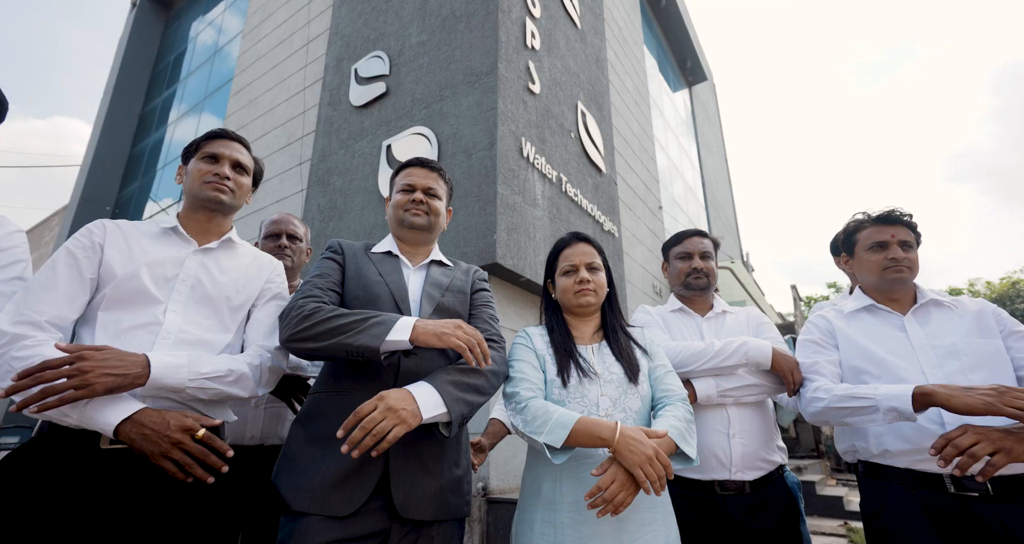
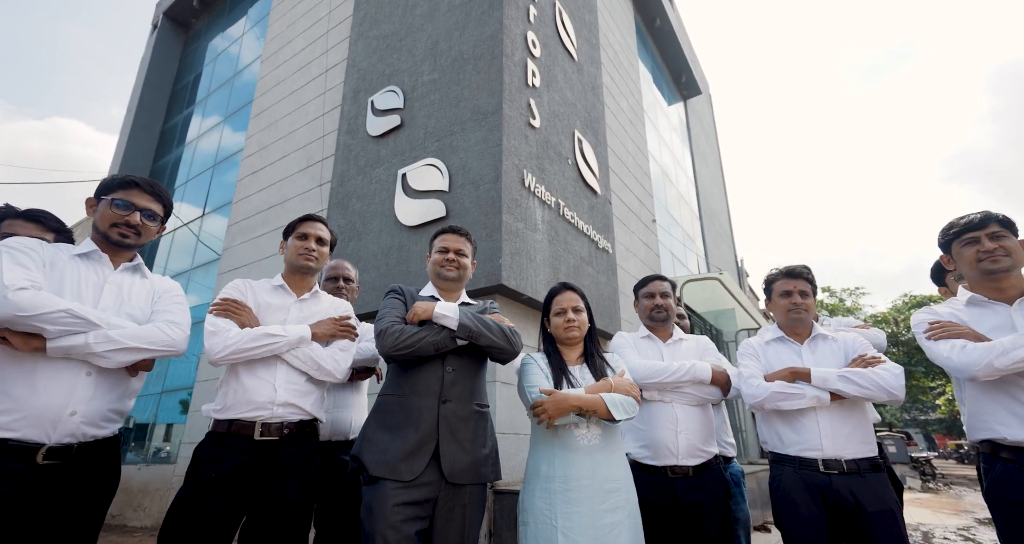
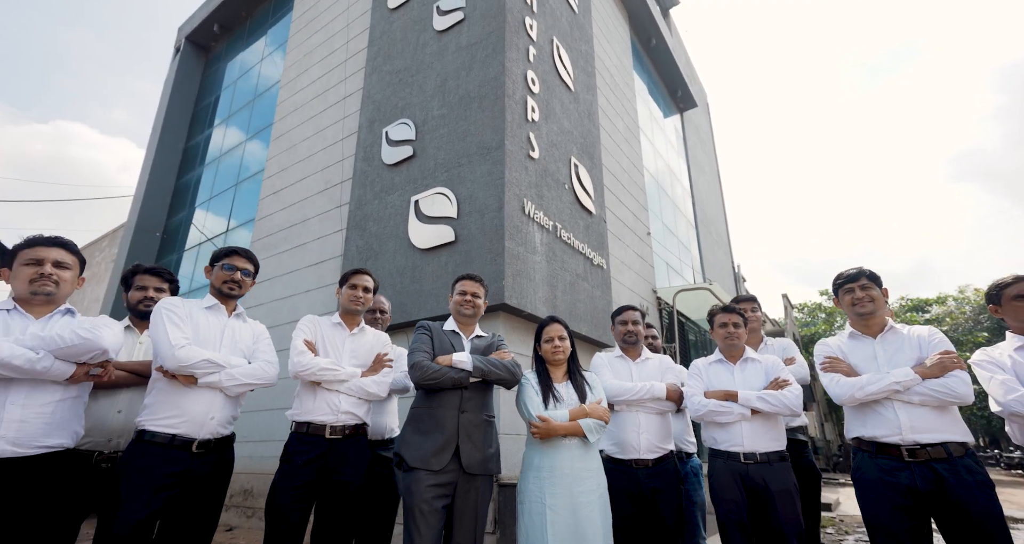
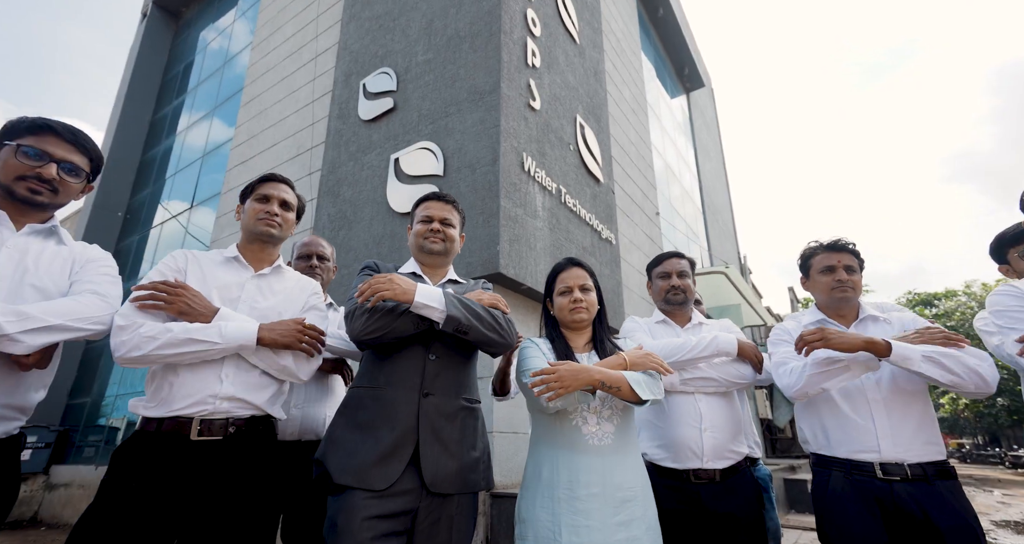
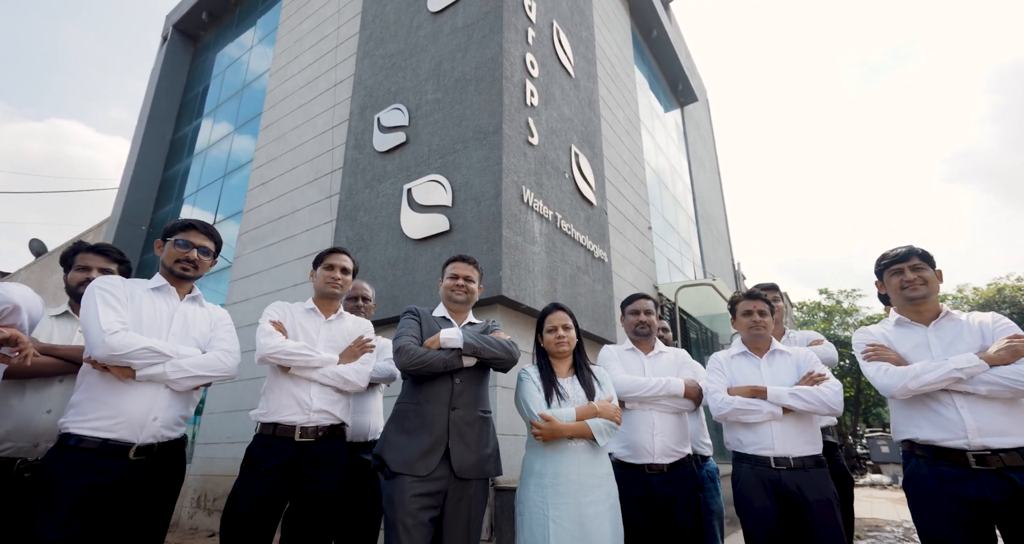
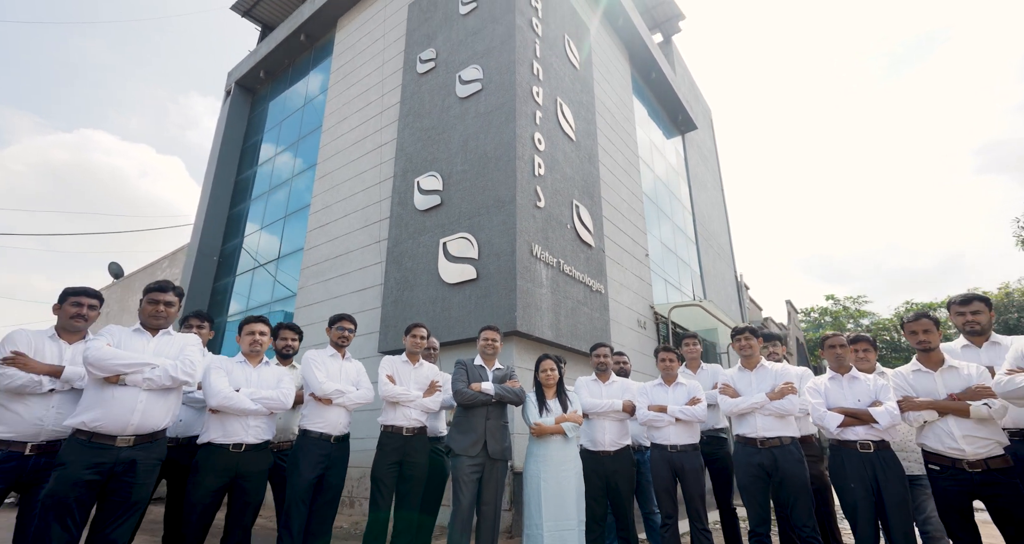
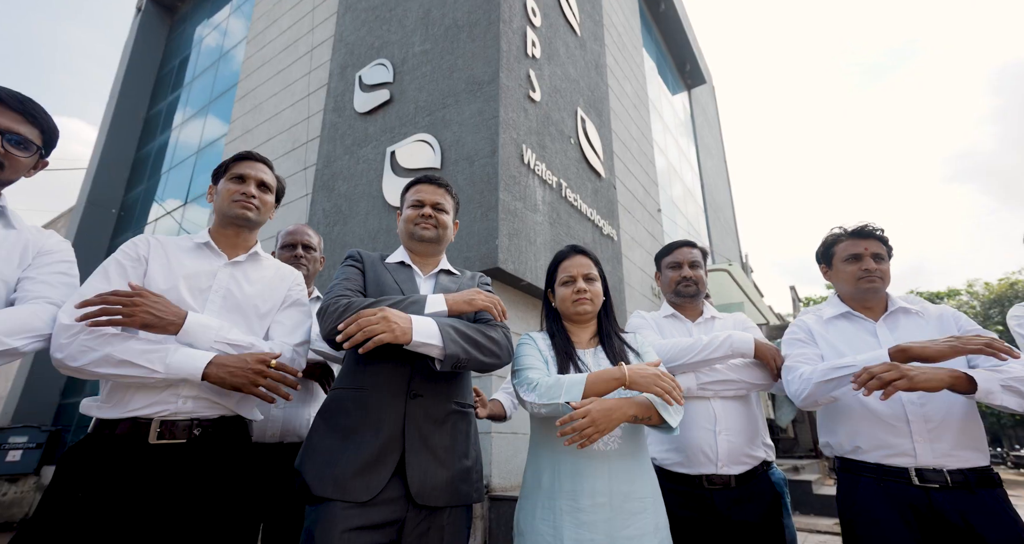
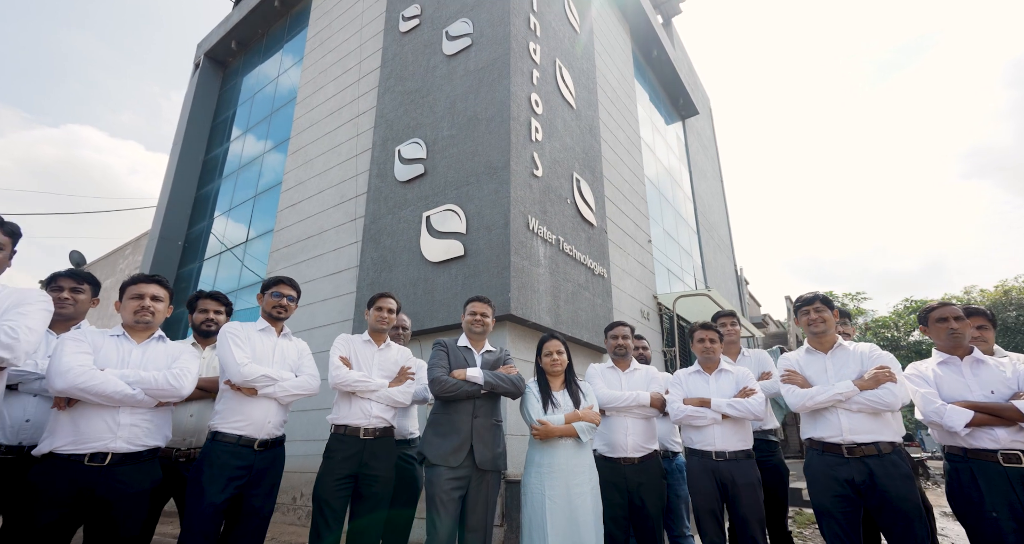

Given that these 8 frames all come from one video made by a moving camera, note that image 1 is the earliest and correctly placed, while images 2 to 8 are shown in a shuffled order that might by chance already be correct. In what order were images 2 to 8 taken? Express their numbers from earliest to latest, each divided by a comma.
7, 4, 2, 5, 3, 8, 6
